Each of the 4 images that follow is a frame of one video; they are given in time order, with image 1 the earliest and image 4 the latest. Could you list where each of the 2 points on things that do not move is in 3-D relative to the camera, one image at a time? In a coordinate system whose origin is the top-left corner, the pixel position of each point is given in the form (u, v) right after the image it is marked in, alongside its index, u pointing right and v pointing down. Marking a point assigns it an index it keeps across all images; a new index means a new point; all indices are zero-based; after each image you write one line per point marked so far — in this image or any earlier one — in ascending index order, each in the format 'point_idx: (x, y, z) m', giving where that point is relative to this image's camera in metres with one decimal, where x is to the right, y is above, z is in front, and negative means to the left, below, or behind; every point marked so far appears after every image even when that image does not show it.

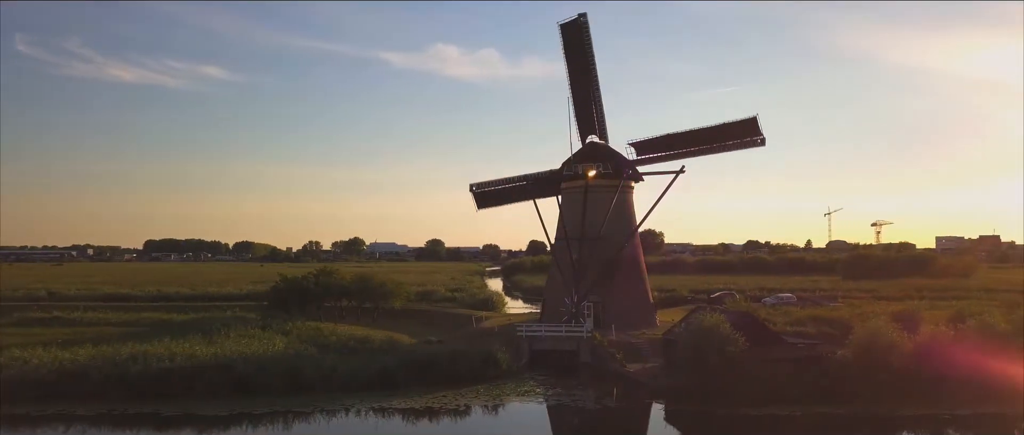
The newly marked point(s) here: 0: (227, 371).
0: (-6.6, -3.5, +16.2) m
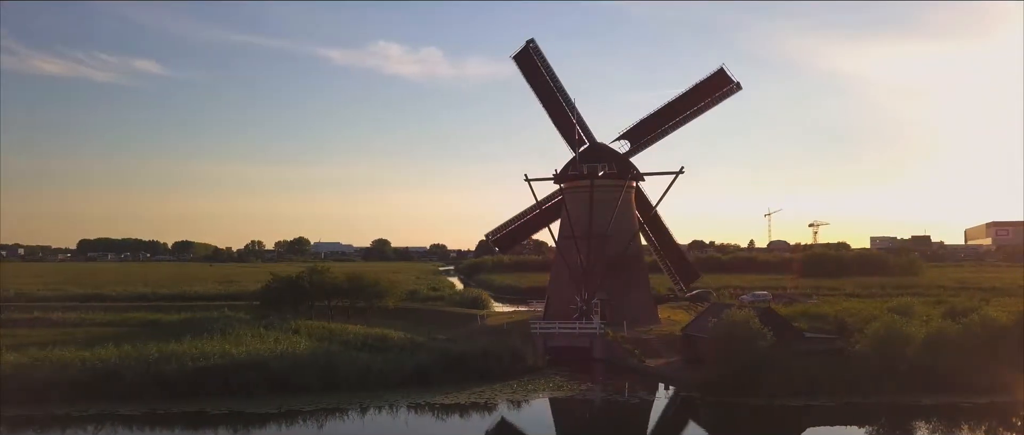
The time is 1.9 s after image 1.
0: (-5.9, -3.5, +16.2) m
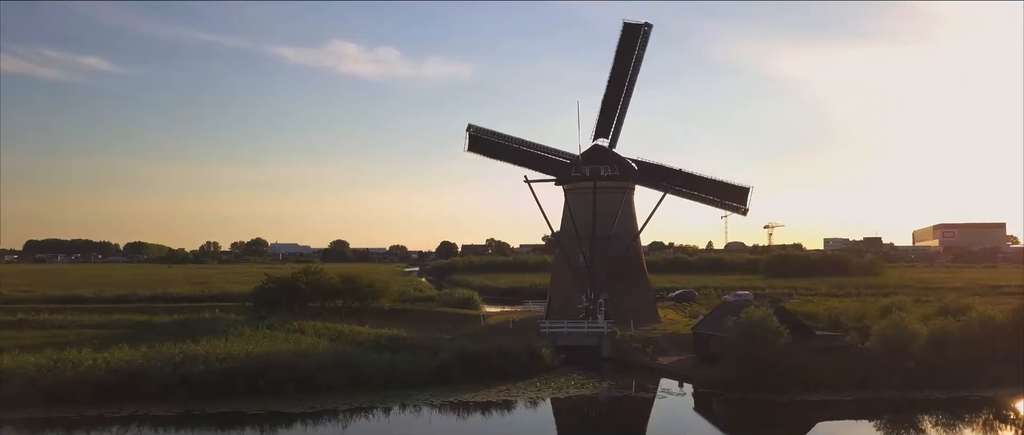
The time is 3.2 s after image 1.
0: (-5.3, -3.5, +16.2) m
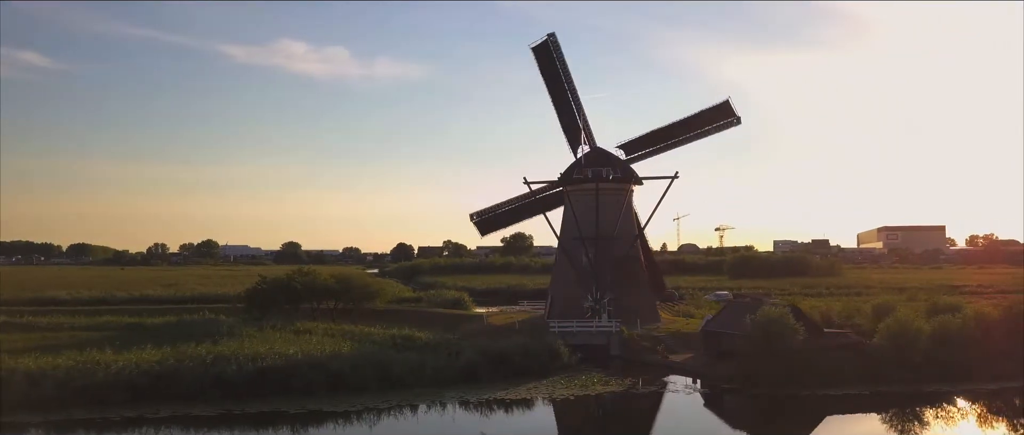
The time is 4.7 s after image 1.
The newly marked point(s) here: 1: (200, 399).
0: (-4.7, -3.5, +16.4) m
1: (-6.9, -4.0, +15.4) m
